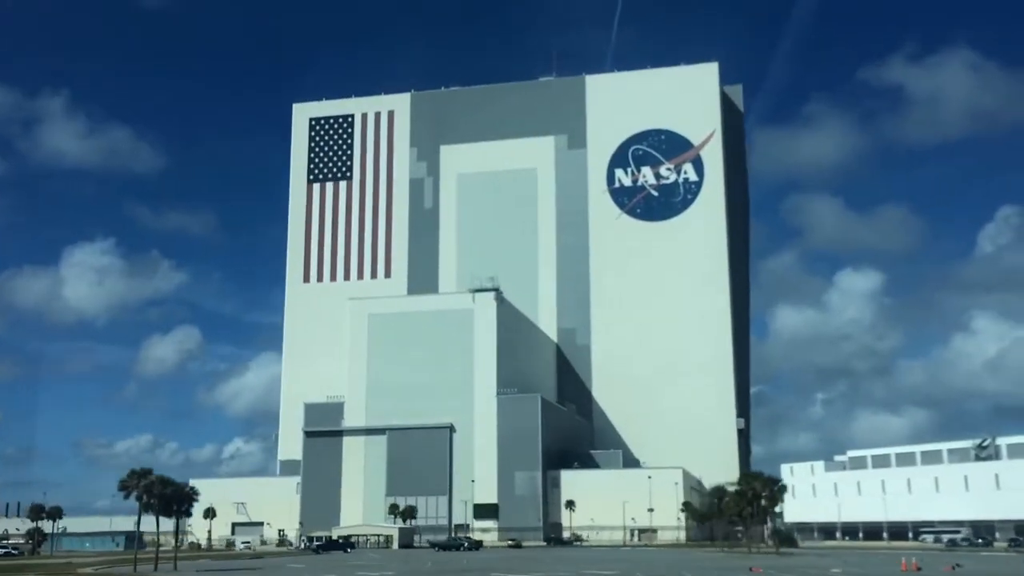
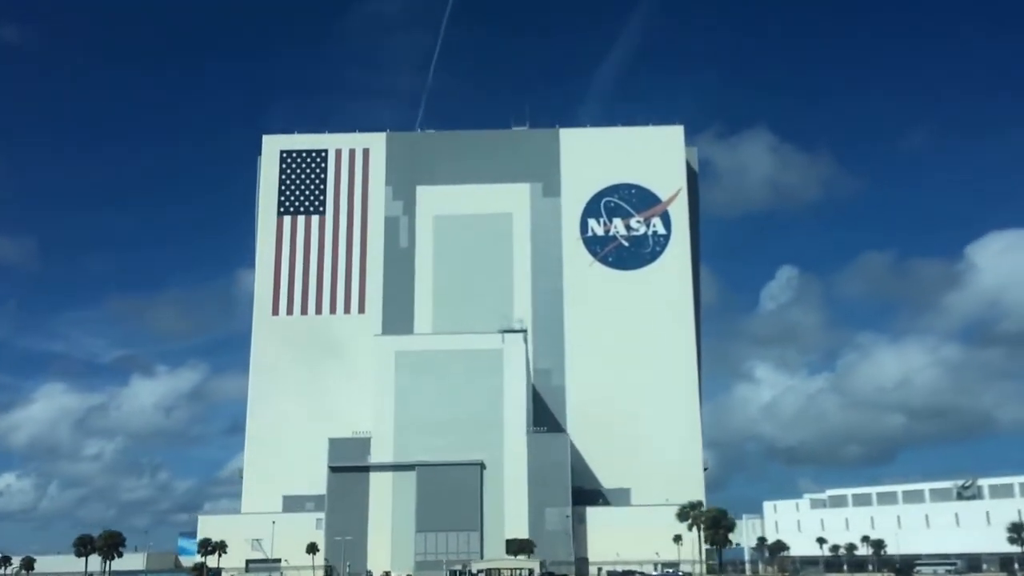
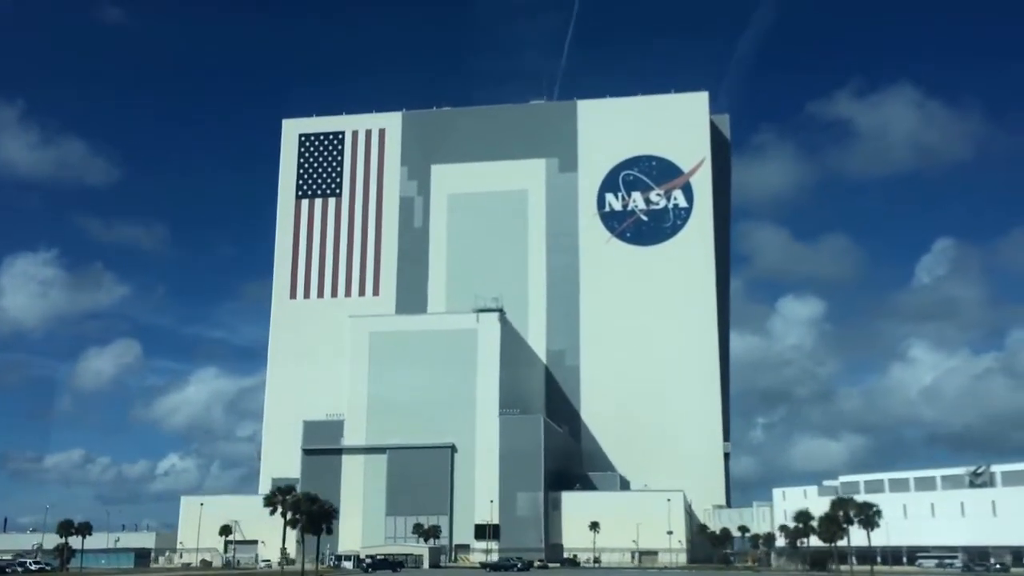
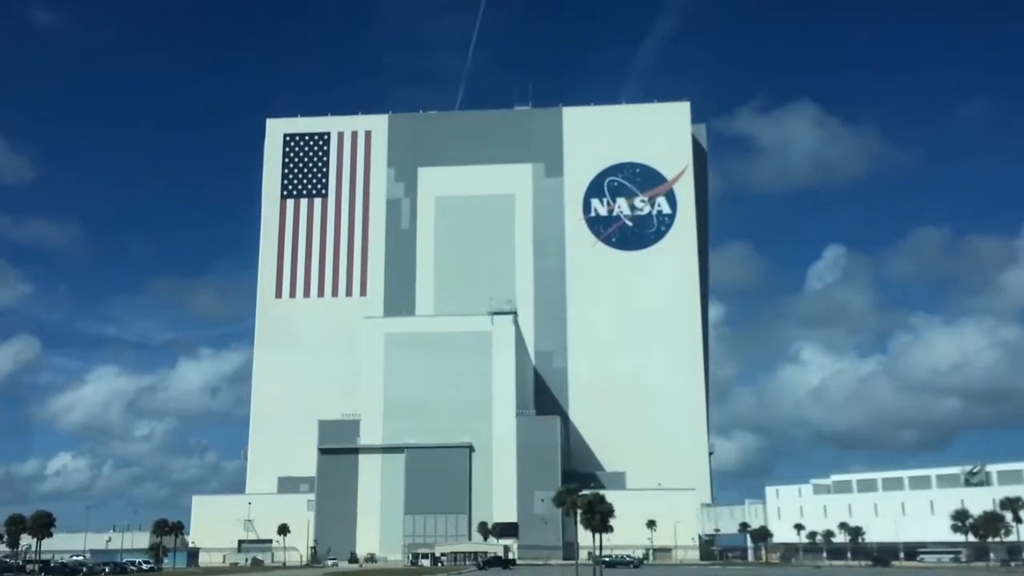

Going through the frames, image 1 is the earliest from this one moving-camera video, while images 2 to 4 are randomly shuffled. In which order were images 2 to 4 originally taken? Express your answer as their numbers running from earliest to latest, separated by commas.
3, 4, 2
